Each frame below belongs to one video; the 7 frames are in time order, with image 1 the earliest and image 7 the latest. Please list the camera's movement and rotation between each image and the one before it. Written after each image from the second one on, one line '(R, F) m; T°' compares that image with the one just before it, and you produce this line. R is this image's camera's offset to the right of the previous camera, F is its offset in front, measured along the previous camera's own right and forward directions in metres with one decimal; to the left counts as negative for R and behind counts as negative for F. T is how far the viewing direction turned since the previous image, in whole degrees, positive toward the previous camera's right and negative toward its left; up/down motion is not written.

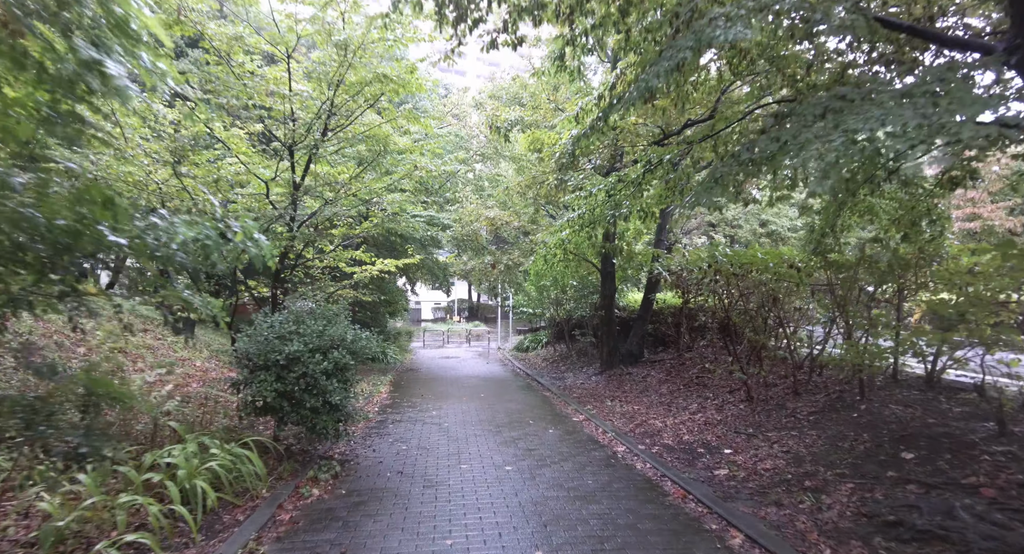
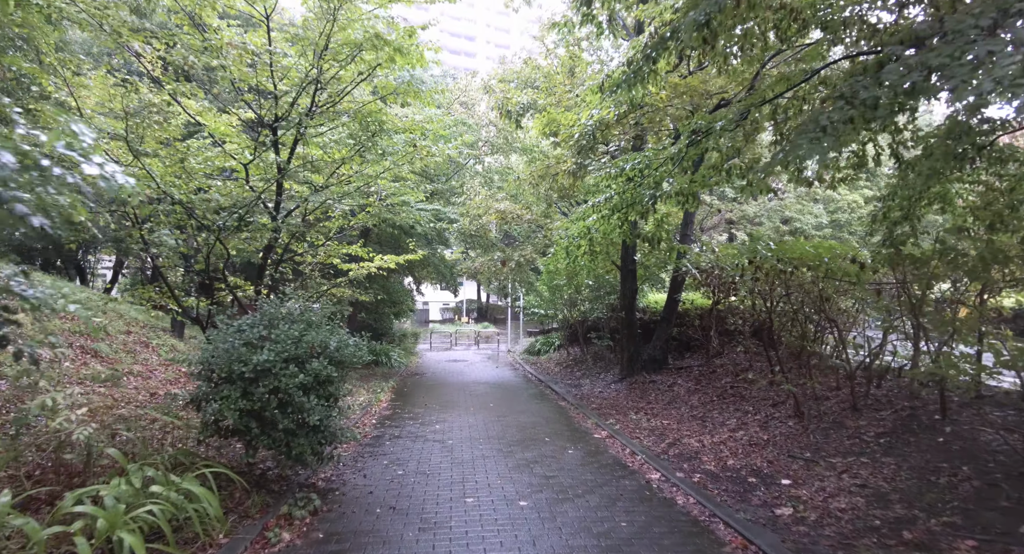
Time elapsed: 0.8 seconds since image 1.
(0.0, +0.9) m; -1°
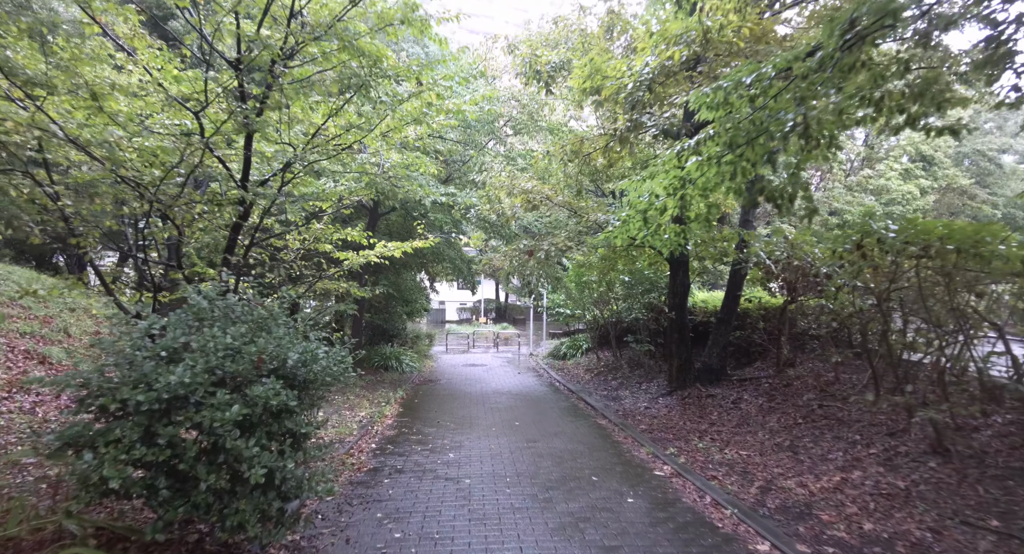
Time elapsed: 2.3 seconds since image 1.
(-0.2, +1.6) m; -2°
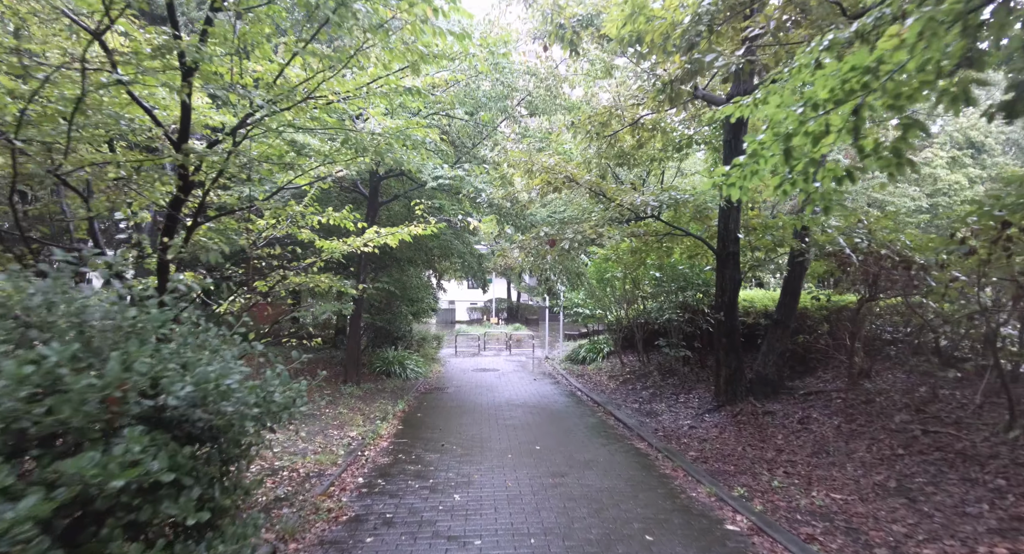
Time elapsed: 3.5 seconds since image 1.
(-0.1, +1.4) m; -1°
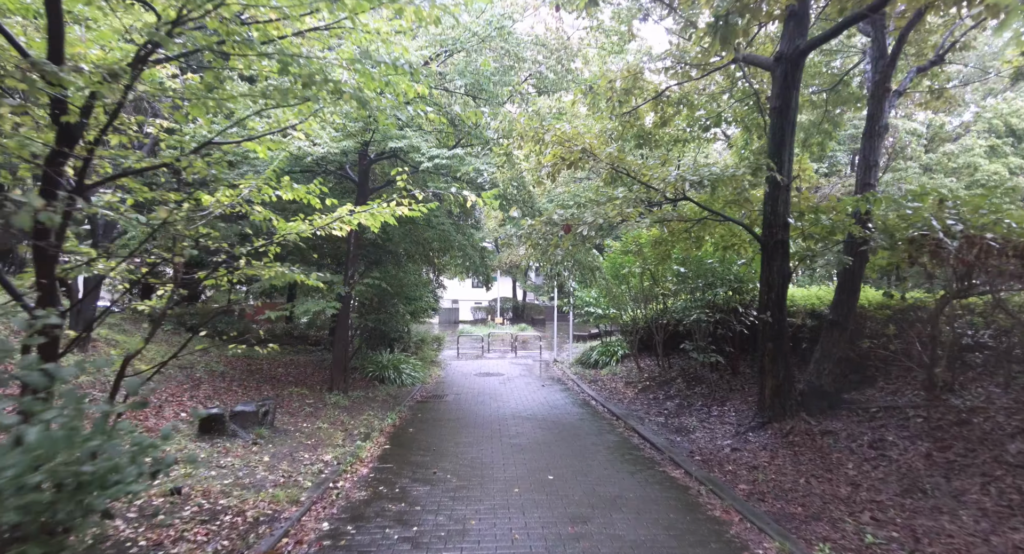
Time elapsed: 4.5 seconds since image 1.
(0.0, +1.2) m; -1°
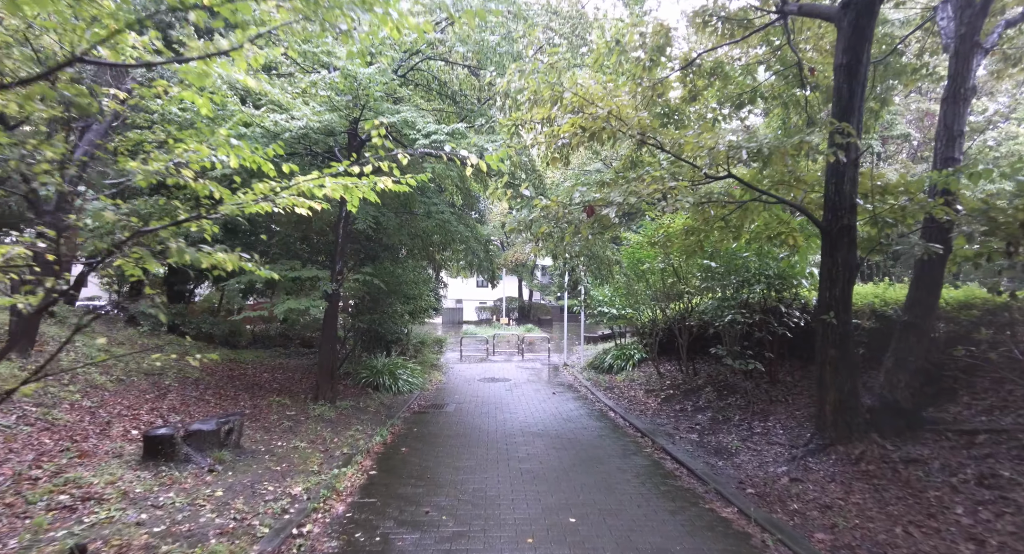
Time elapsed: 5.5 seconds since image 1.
(-0.1, +1.1) m; -1°
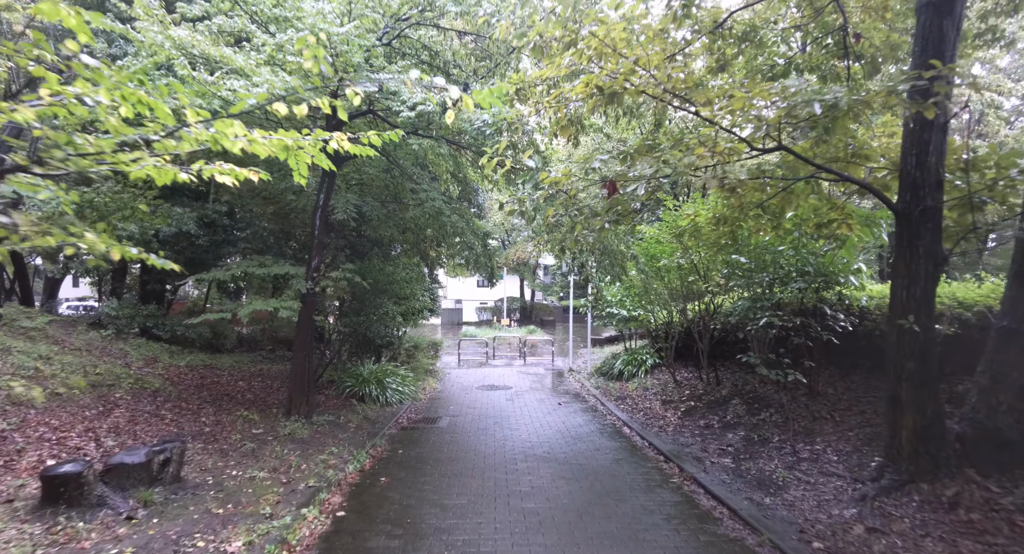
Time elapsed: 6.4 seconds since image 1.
(0.0, +1.1) m; 0°
